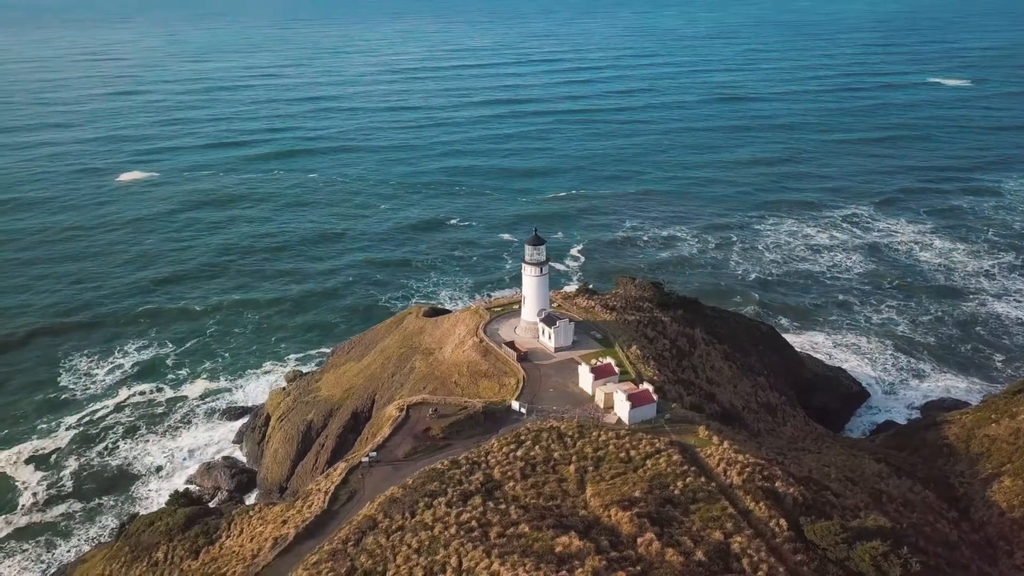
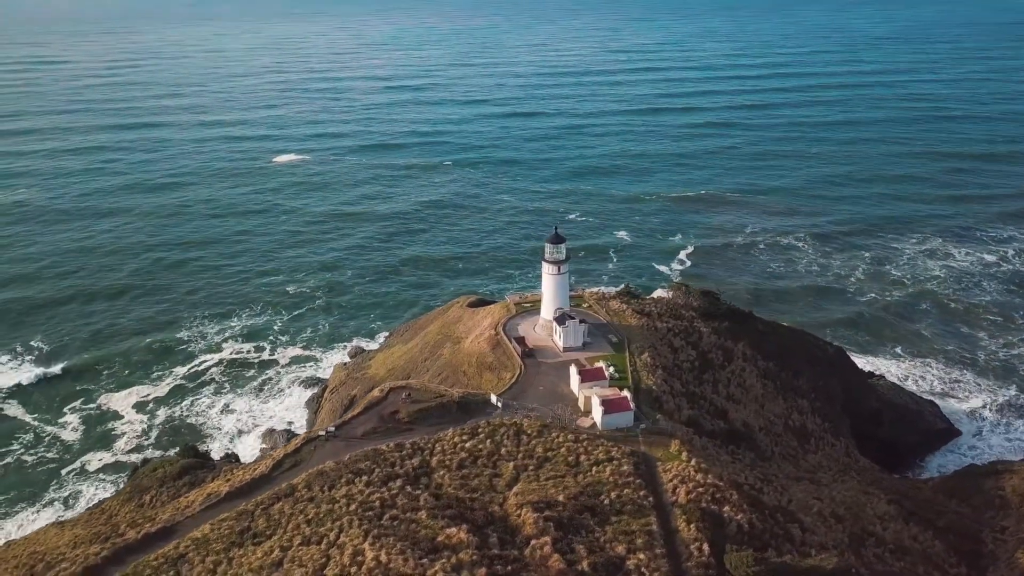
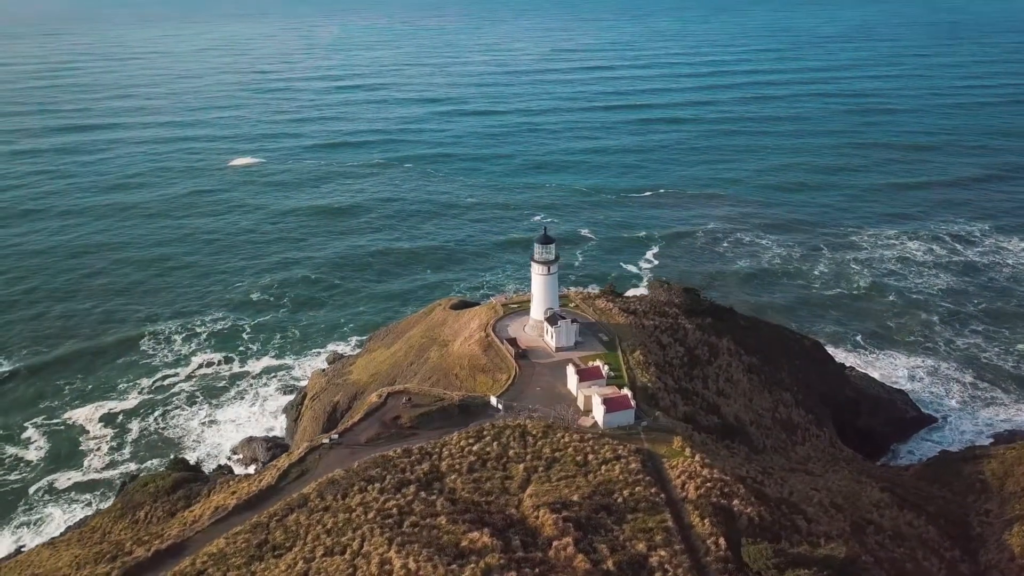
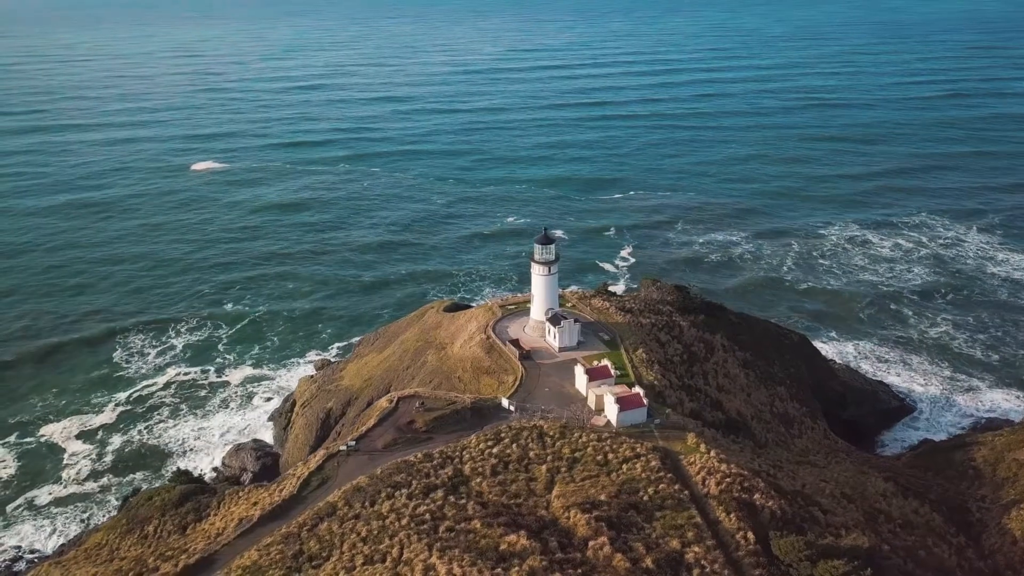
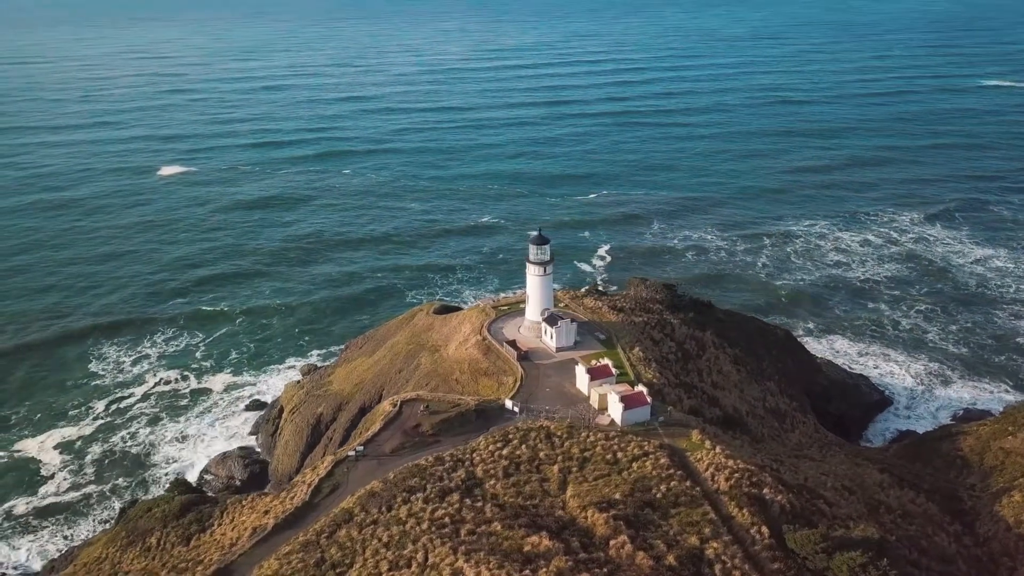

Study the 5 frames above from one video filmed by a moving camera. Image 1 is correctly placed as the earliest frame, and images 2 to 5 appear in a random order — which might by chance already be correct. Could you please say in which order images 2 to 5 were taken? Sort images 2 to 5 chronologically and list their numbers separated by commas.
5, 4, 3, 2
